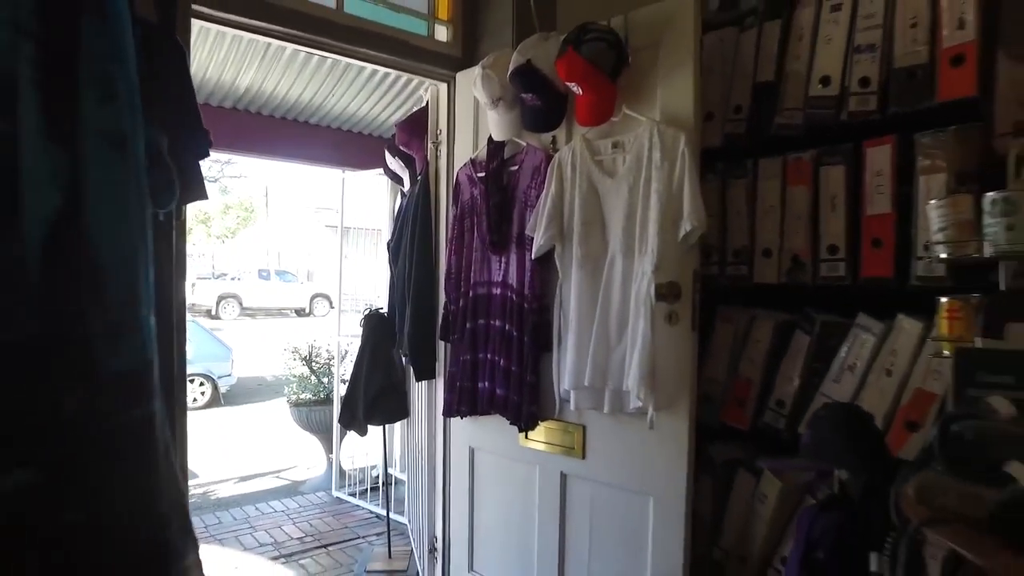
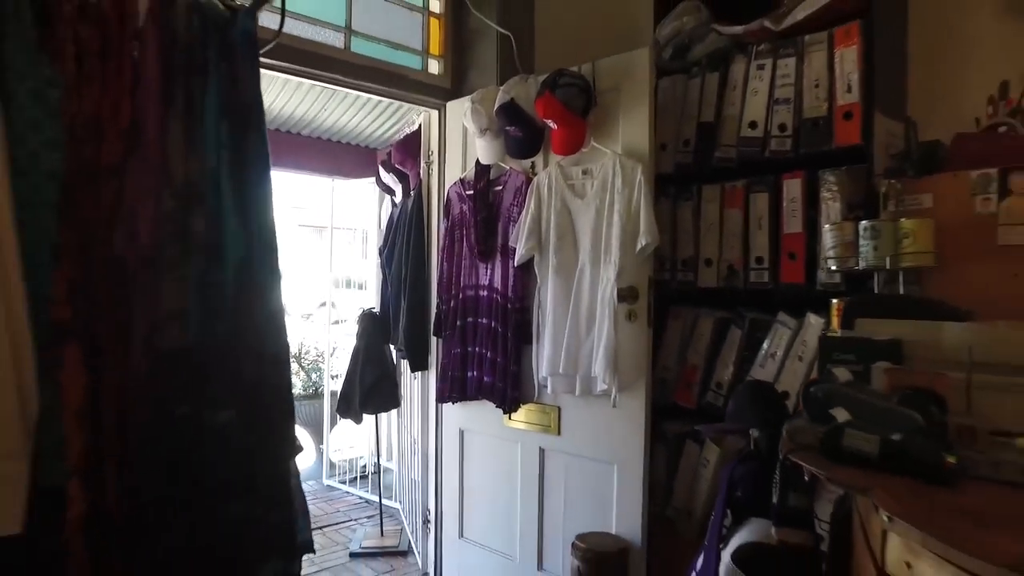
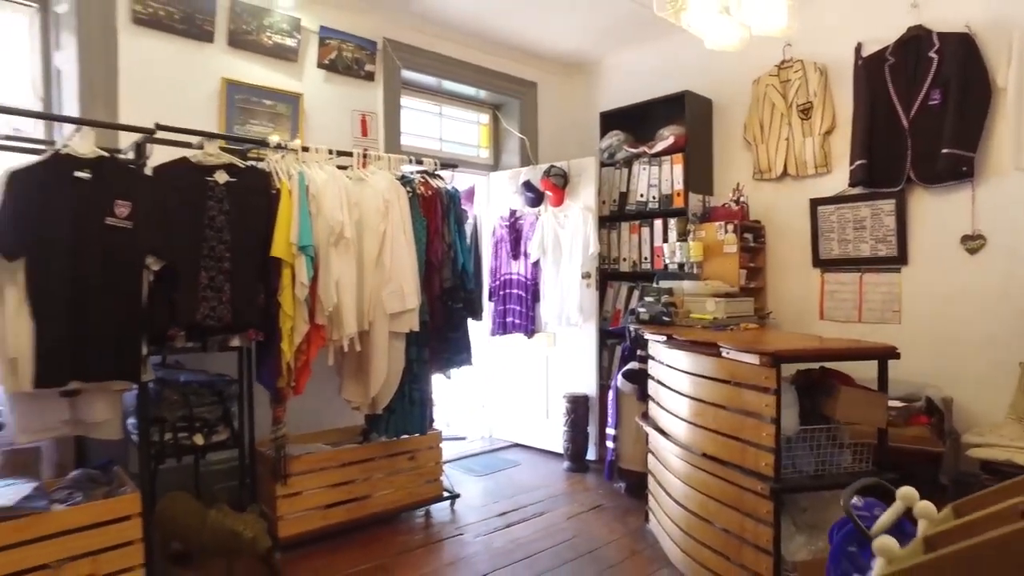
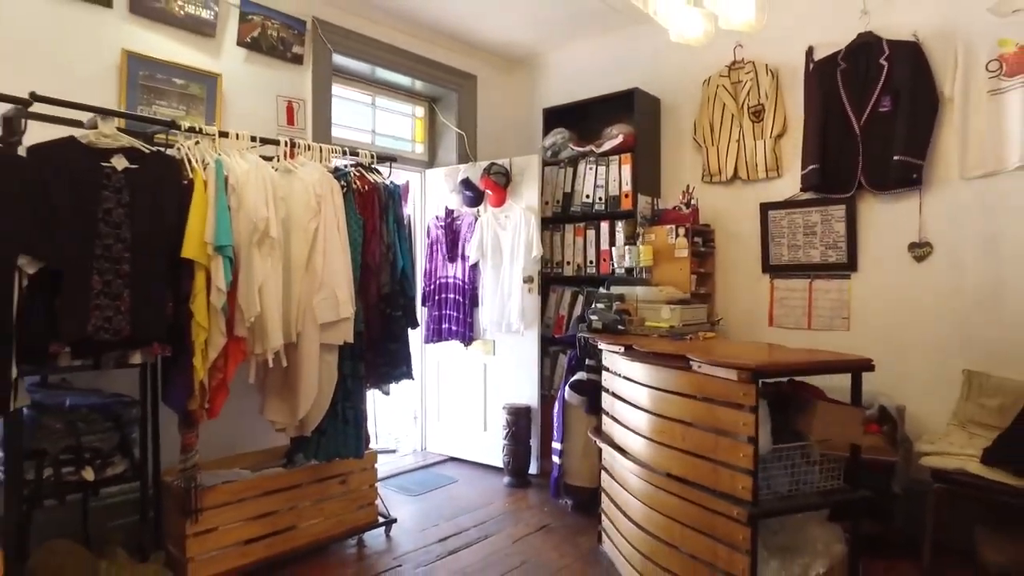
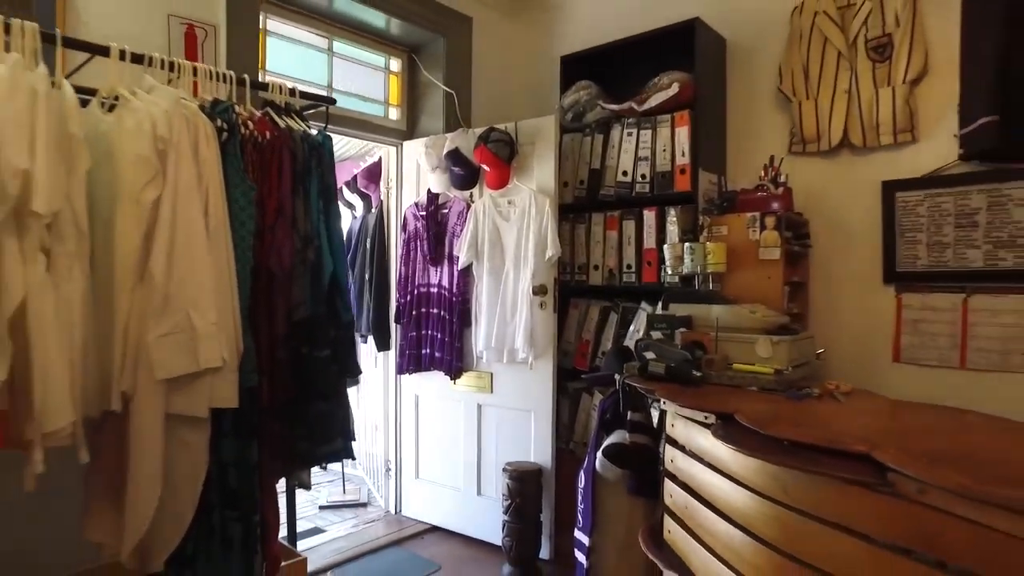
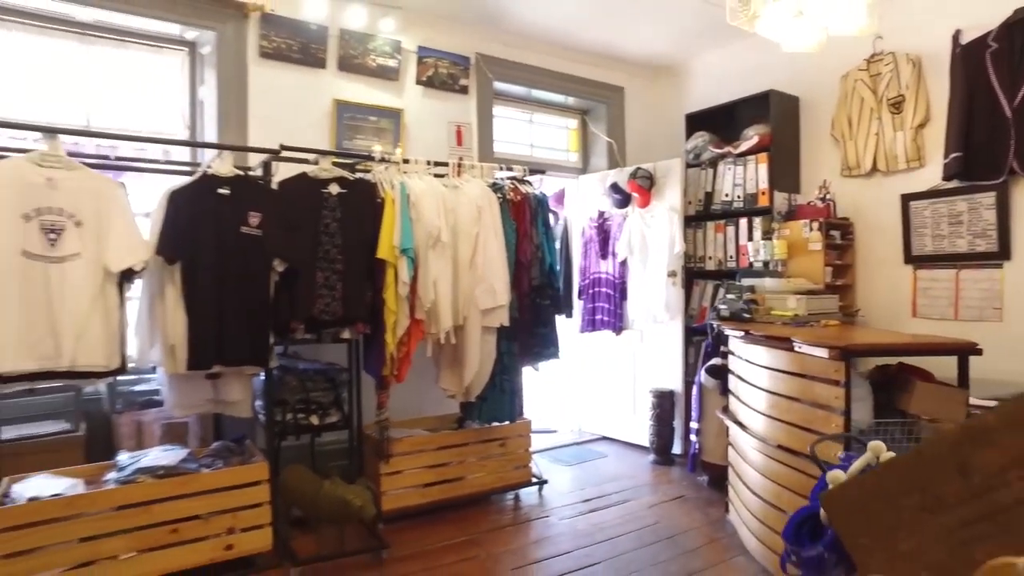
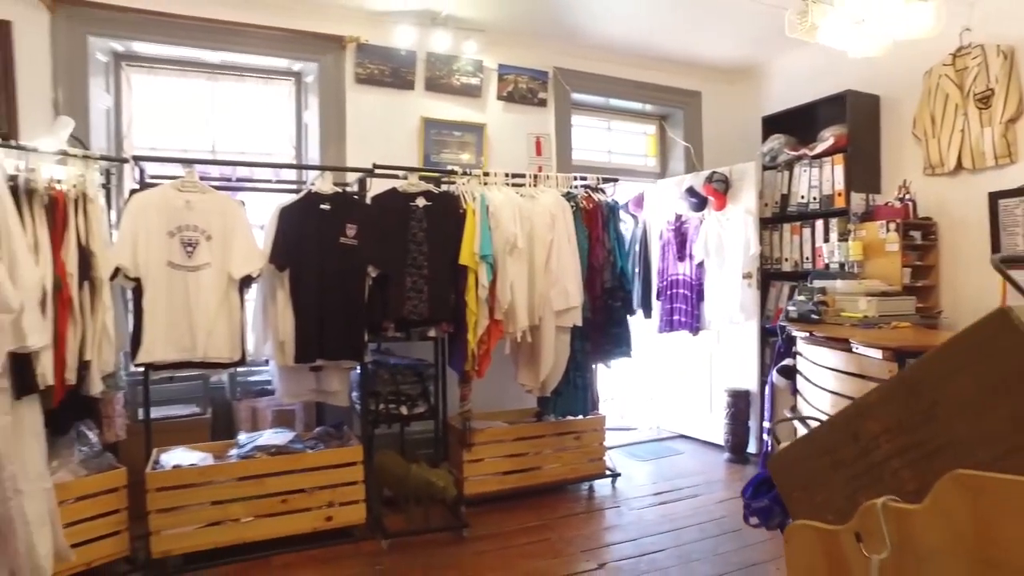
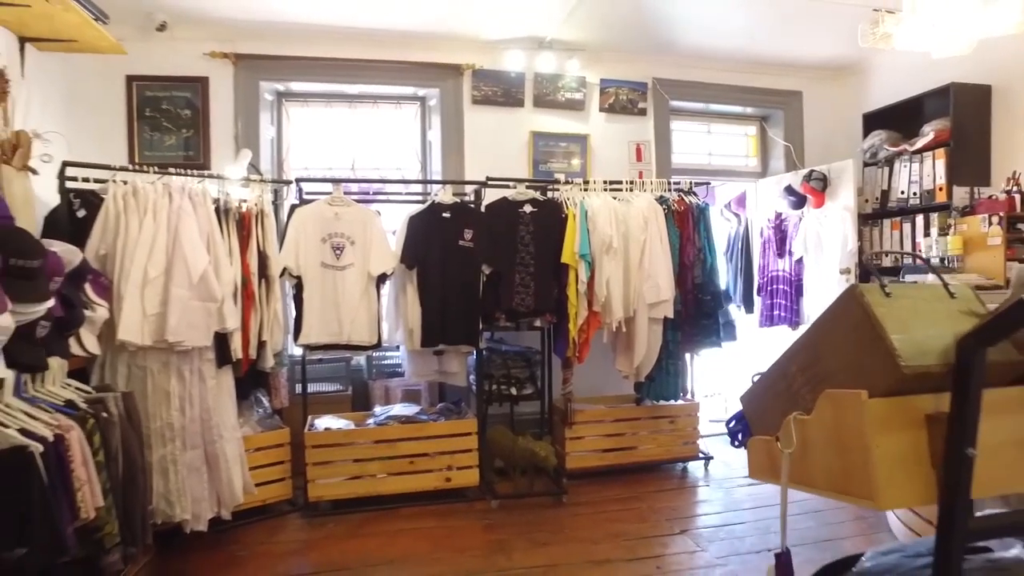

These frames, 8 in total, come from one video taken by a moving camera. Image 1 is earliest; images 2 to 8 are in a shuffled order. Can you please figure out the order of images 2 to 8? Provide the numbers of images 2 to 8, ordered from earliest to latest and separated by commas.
2, 5, 4, 3, 6, 7, 8
